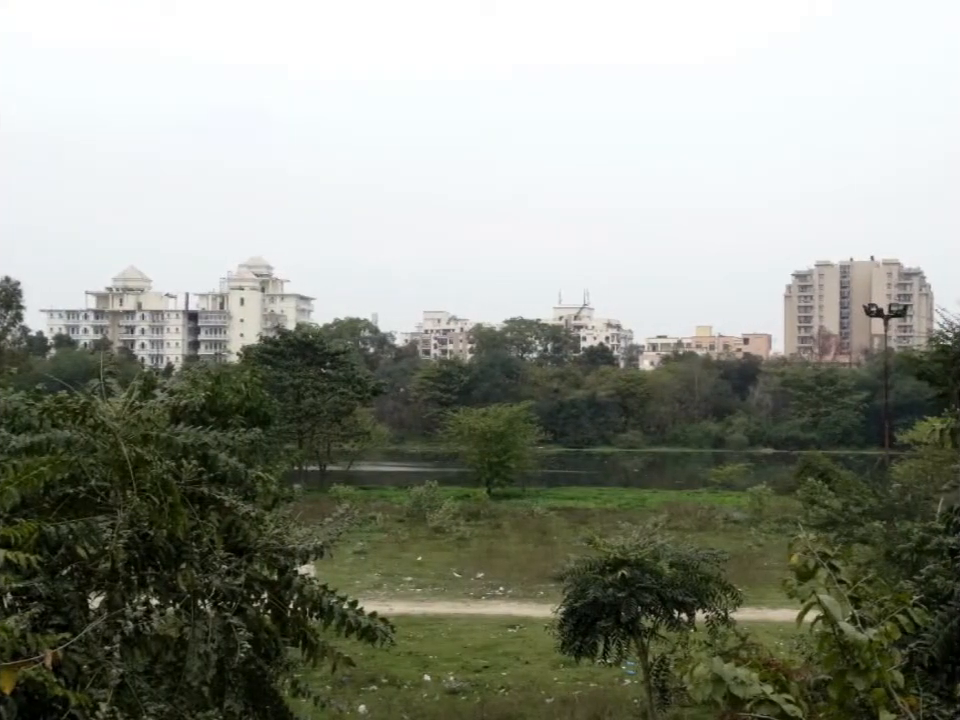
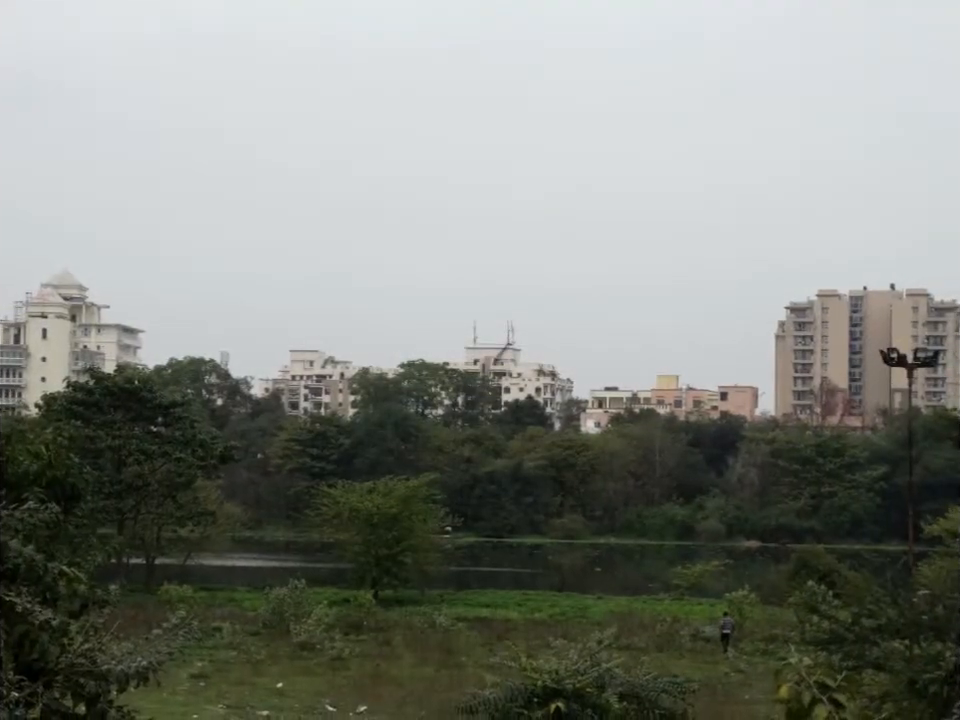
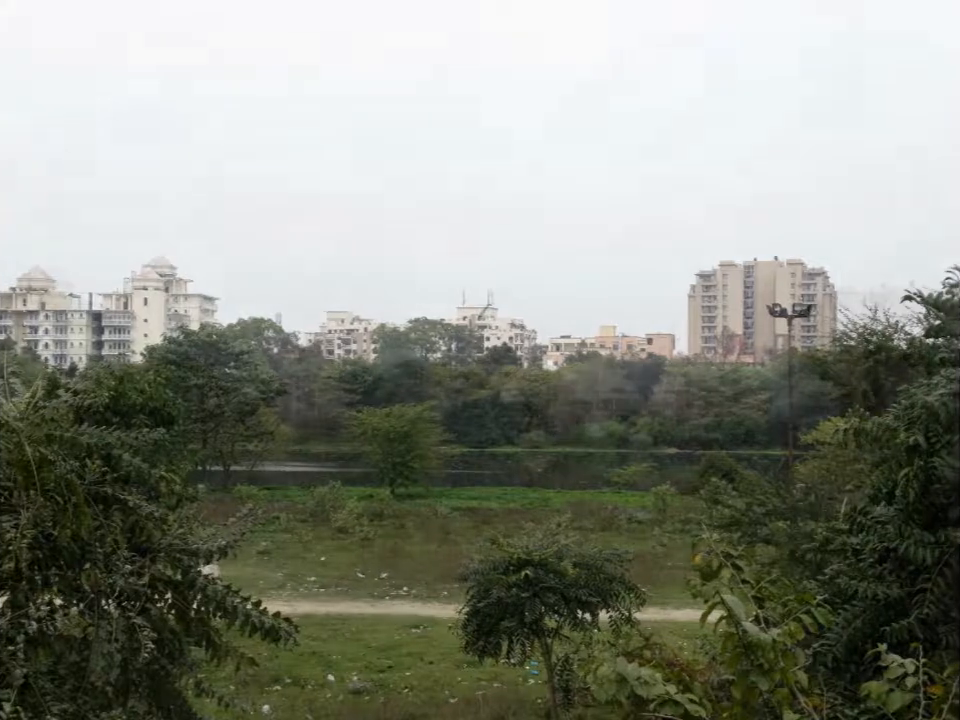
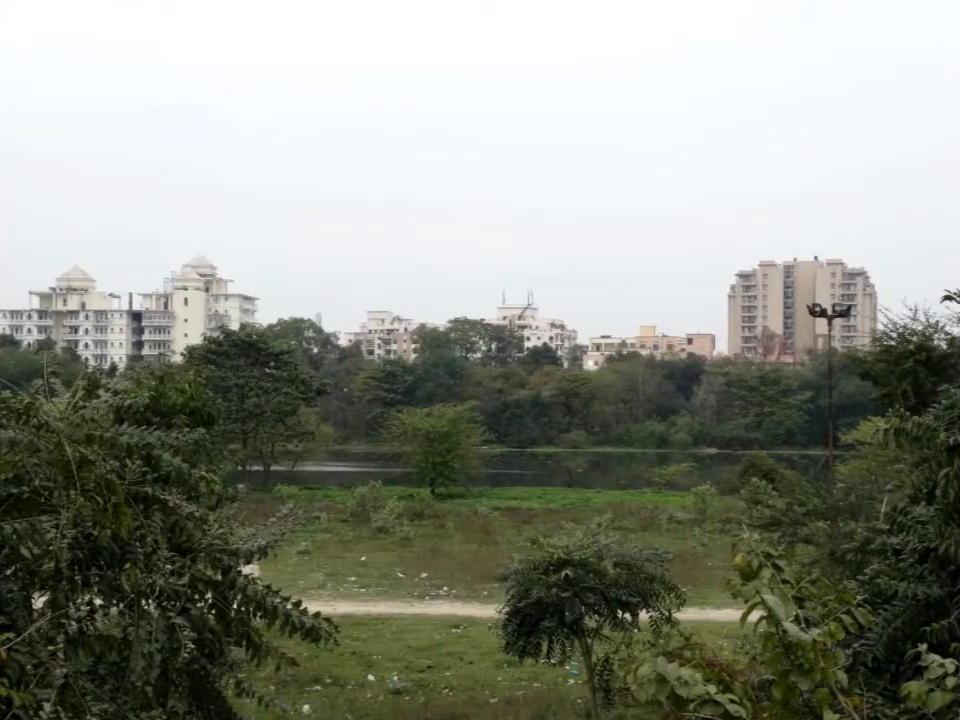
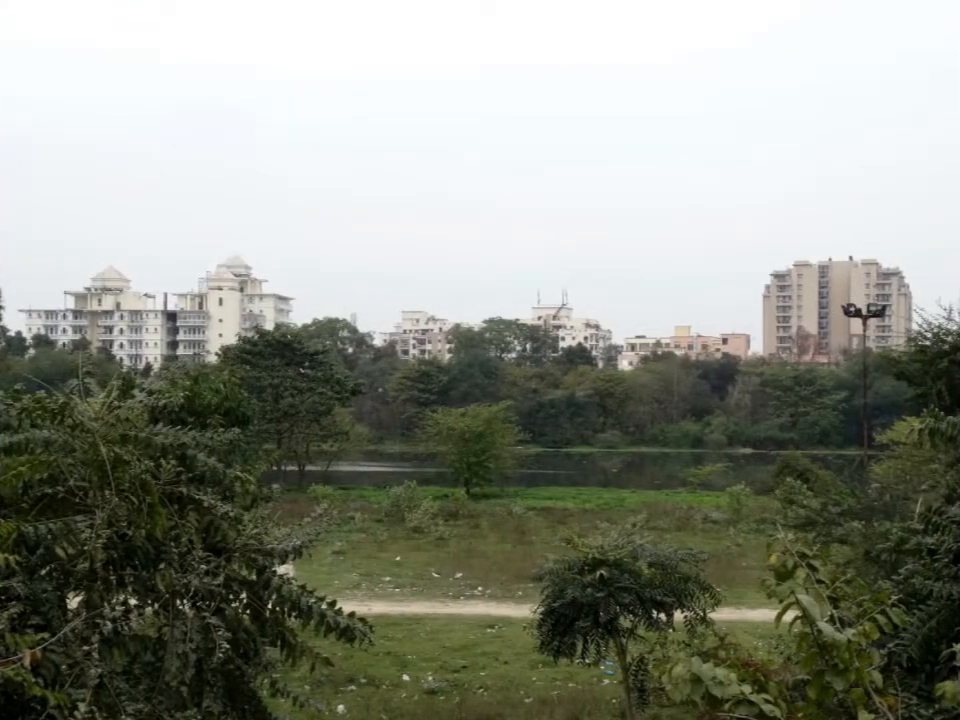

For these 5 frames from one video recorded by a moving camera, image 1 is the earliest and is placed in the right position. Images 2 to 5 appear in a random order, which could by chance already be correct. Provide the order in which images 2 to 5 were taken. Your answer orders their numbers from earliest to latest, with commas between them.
5, 4, 3, 2
